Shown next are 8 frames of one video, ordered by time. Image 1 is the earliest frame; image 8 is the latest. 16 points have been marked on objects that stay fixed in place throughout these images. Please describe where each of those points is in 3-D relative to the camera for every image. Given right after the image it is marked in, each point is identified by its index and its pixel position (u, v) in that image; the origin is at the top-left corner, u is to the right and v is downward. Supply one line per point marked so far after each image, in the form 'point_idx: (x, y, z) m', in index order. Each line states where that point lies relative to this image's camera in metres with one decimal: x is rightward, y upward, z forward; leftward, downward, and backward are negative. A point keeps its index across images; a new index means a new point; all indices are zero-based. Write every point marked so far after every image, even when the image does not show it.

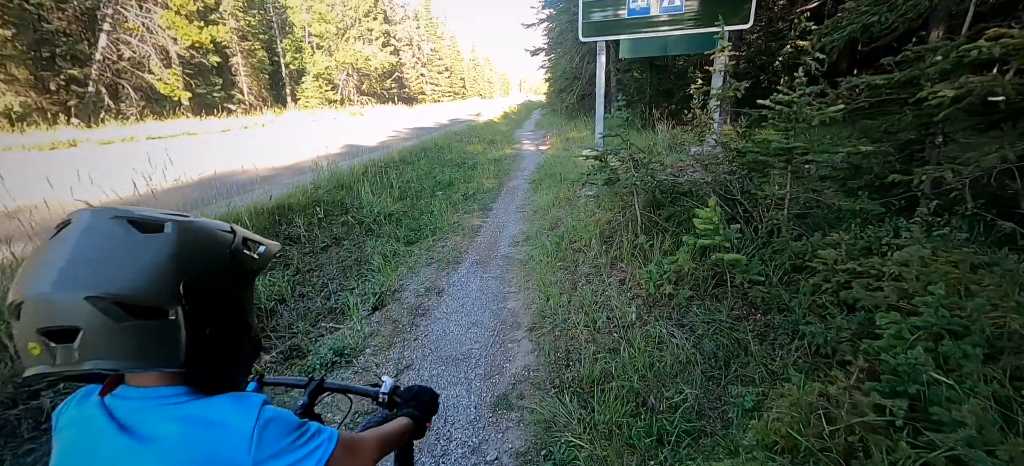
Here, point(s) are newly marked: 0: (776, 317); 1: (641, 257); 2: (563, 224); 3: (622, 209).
0: (+1.5, -0.5, +2.4) m
1: (+1.1, -0.2, +3.3) m
2: (+0.6, +0.1, +4.5) m
3: (+1.0, +0.2, +3.7) m
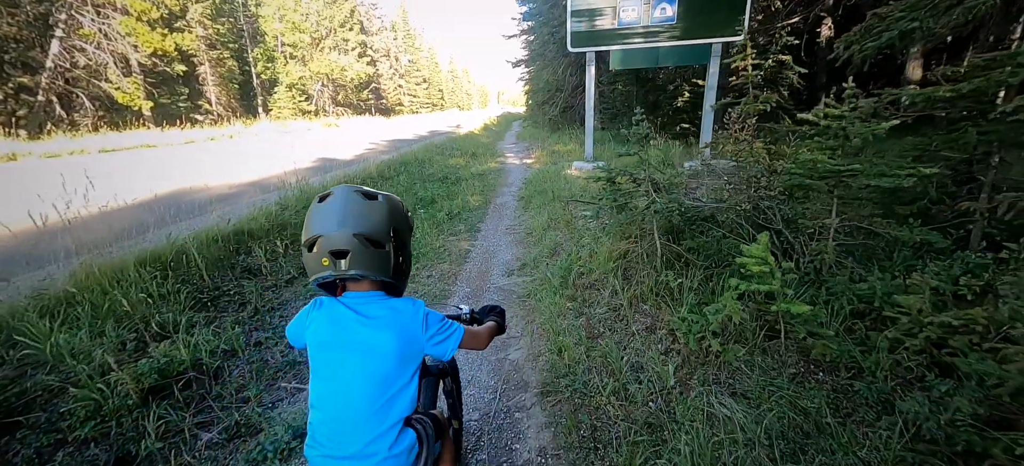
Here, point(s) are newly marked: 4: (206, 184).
0: (+1.6, -0.7, +2.0) m
1: (+1.1, -0.5, +2.9) m
2: (+0.5, -0.2, +4.1) m
3: (+1.0, -0.1, +3.3) m
4: (-3.1, +0.5, +4.4) m
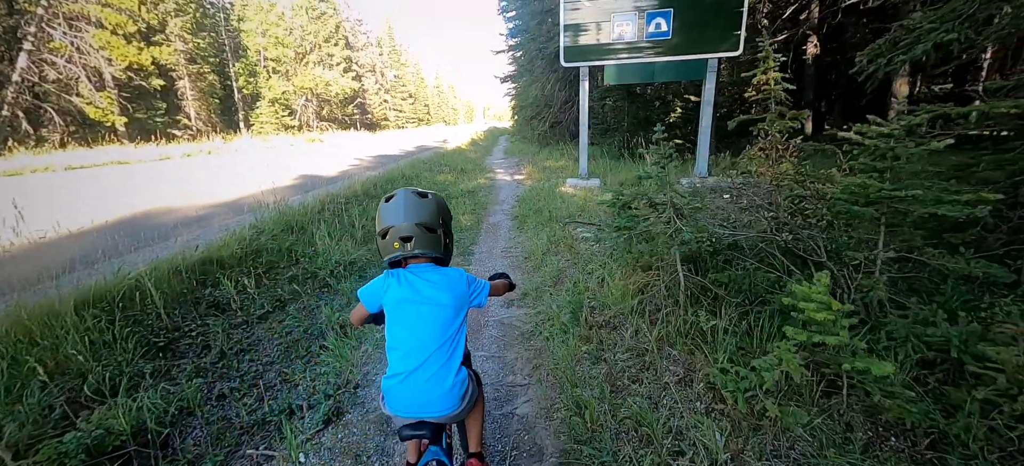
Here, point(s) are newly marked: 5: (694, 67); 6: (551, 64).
0: (+1.7, -0.9, +1.7) m
1: (+1.1, -0.6, +2.5) m
2: (+0.5, -0.4, +3.7) m
3: (+1.0, -0.3, +2.9) m
4: (-3.1, +0.2, +3.9) m
5: (+3.3, +3.0, +7.5) m
6: (+1.3, +5.9, +14.7) m
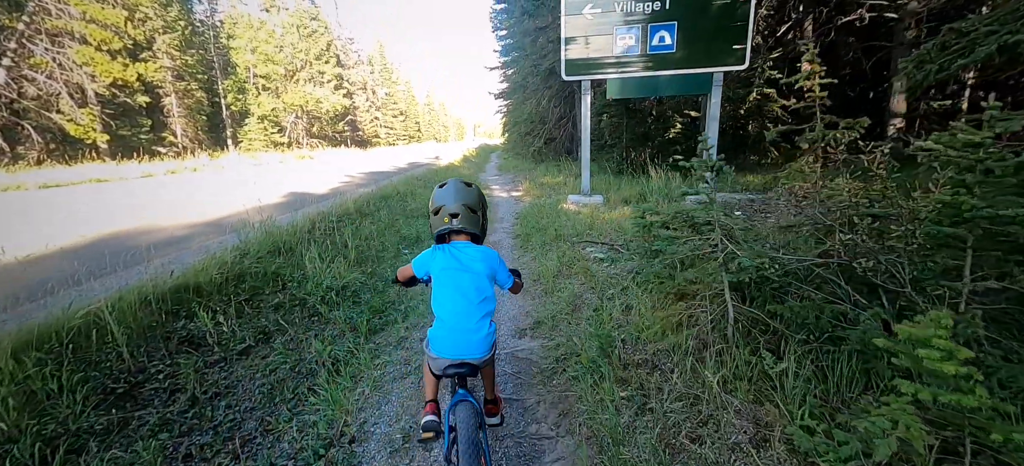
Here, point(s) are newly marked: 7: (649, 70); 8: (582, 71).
0: (+1.8, -0.9, +1.3) m
1: (+1.2, -0.8, +2.2) m
2: (+0.6, -0.6, +3.4) m
3: (+1.1, -0.4, +2.6) m
4: (-3.0, 0.0, +3.5) m
5: (+3.3, +2.6, +7.3) m
6: (+1.2, +5.3, +14.6) m
7: (+2.4, +2.8, +7.2) m
8: (+1.3, +2.9, +7.5) m
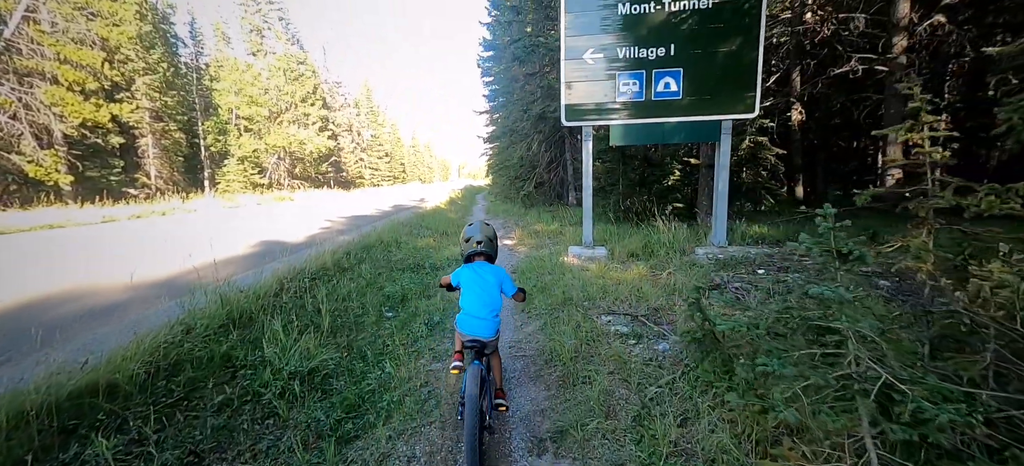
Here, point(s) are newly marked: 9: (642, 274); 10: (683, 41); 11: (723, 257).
0: (+2.0, -1.3, +0.6) m
1: (+1.4, -1.2, +1.4) m
2: (+0.7, -1.1, +2.6) m
3: (+1.2, -0.8, +1.9) m
4: (-2.9, -0.5, +2.7) m
5: (+3.2, +1.7, +6.9) m
6: (+0.8, +3.7, +14.4) m
7: (+2.3, +1.9, +6.9) m
8: (+1.2, +2.0, +7.1) m
9: (+1.7, -0.5, +5.4) m
10: (+2.7, +3.0, +6.6) m
11: (+3.2, -0.4, +6.3) m
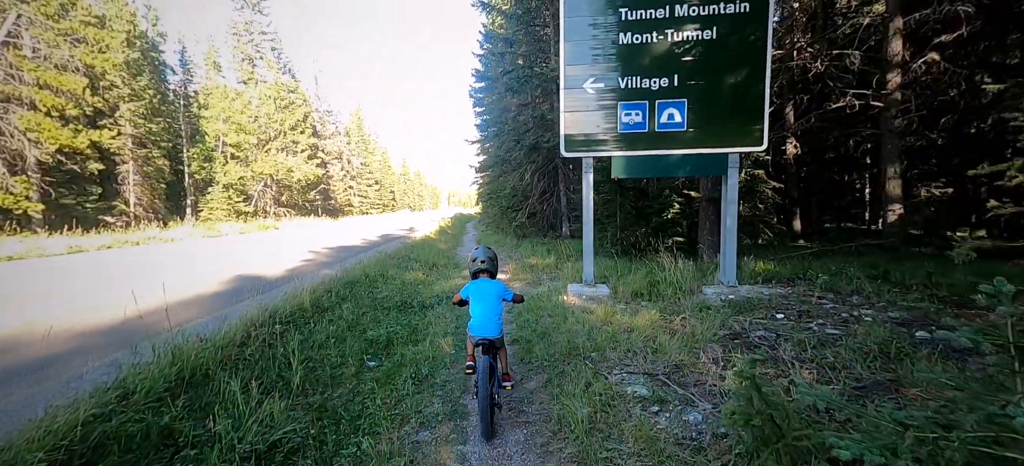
0: (+2.1, -1.4, +0.1) m
1: (+1.4, -1.4, +0.9) m
2: (+0.7, -1.4, +2.1) m
3: (+1.3, -1.1, +1.4) m
4: (-2.9, -0.8, +2.1) m
5: (+3.1, +1.1, +6.6) m
6: (+0.6, +2.6, +14.1) m
7: (+2.3, +1.3, +6.5) m
8: (+1.2, +1.4, +6.7) m
9: (+1.7, -1.0, +4.9) m
10: (+2.6, +2.4, +6.3) m
11: (+3.1, -0.9, +5.9) m
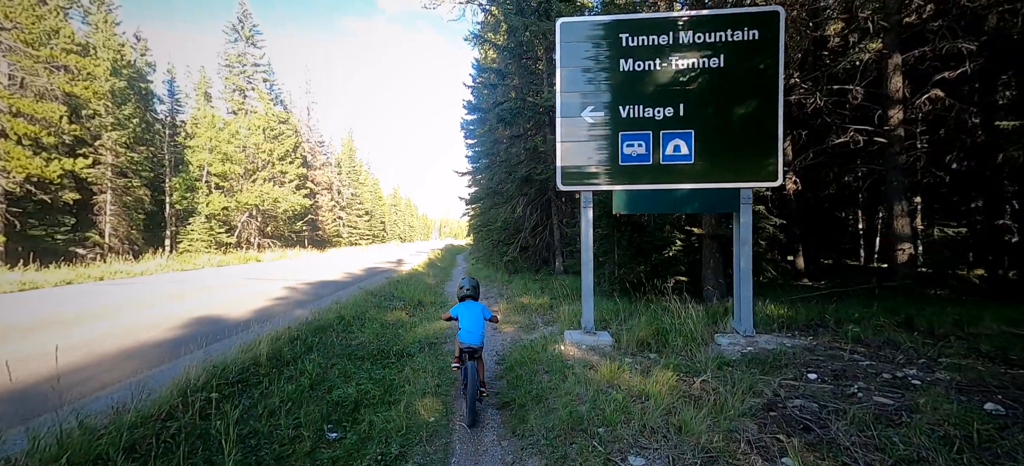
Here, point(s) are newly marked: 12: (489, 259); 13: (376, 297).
0: (+2.1, -1.5, -0.7) m
1: (+1.4, -1.5, +0.1) m
2: (+0.7, -1.7, +1.3) m
3: (+1.3, -1.3, +0.6) m
4: (-2.9, -1.0, +1.3) m
5: (+3.0, +0.5, +6.1) m
6: (+0.3, +1.4, +13.6) m
7: (+2.1, +0.7, +6.0) m
8: (+1.0, +0.8, +6.2) m
9: (+1.6, -1.5, +4.2) m
10: (+2.5, +1.8, +5.8) m
11: (+3.0, -1.5, +5.2) m
12: (-1.0, -1.1, +18.9) m
13: (-3.7, -1.7, +11.4) m
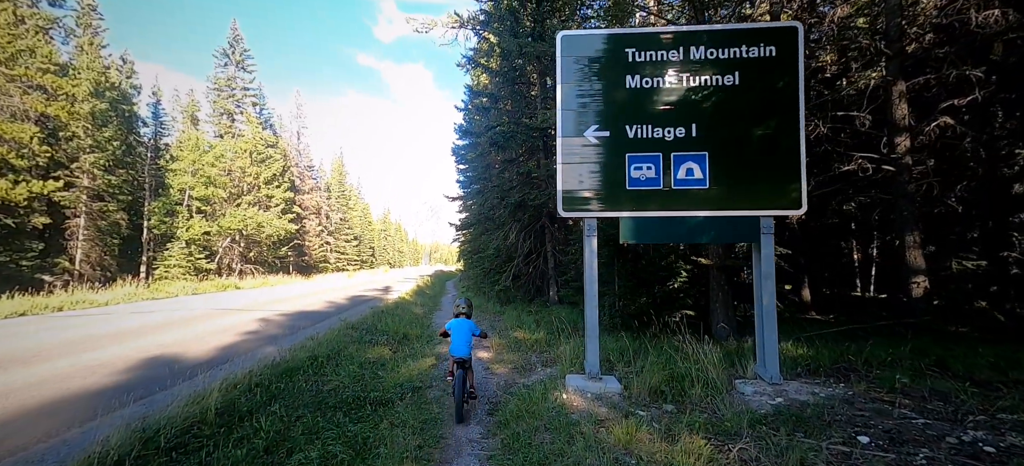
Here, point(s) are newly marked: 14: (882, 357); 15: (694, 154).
0: (+2.2, -1.5, -1.4) m
1: (+1.5, -1.6, -0.6) m
2: (+0.7, -1.8, +0.5) m
3: (+1.3, -1.4, -0.1) m
4: (-2.9, -1.1, +0.5) m
5: (+3.0, +0.1, +5.5) m
6: (0.0, +0.6, +13.0) m
7: (+2.1, +0.3, +5.4) m
8: (+1.0, +0.4, +5.6) m
9: (+1.5, -1.8, +3.4) m
10: (+2.5, +1.4, +5.3) m
11: (+2.9, -1.8, +4.5) m
12: (-1.4, -2.3, +18.1) m
13: (-3.9, -2.4, +10.5) m
14: (+5.4, -1.8, +6.1) m
15: (+2.3, +1.0, +5.3) m
